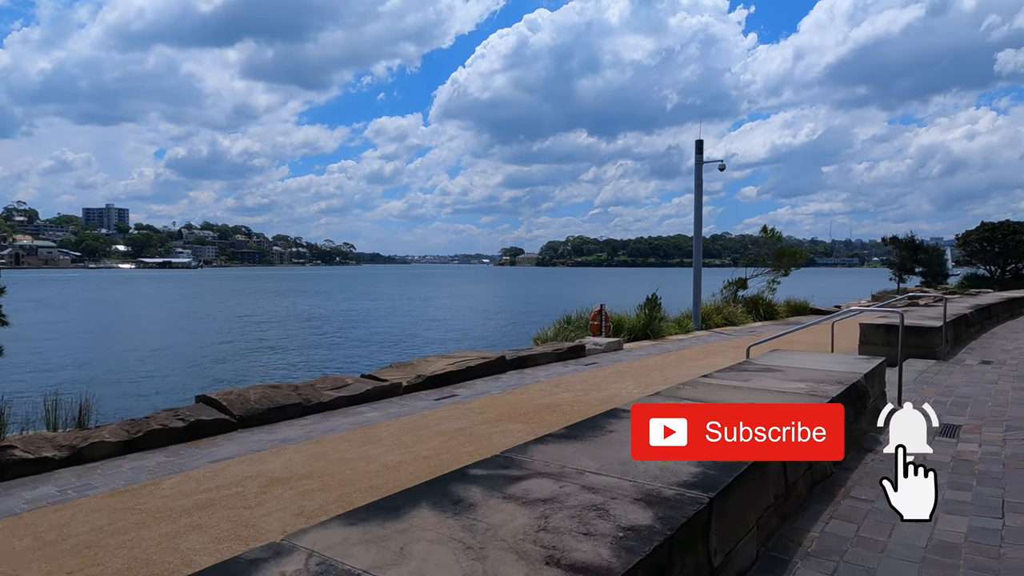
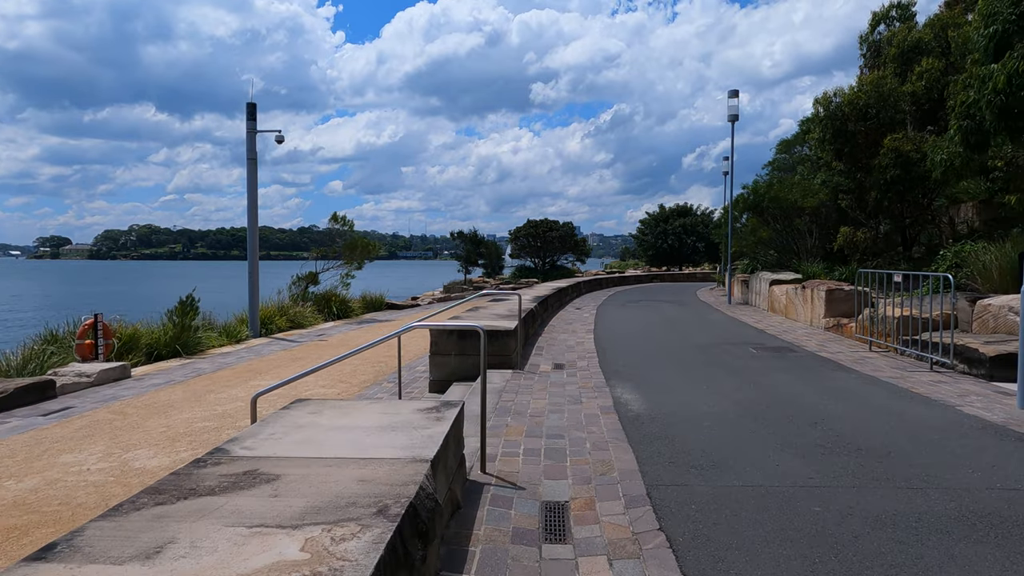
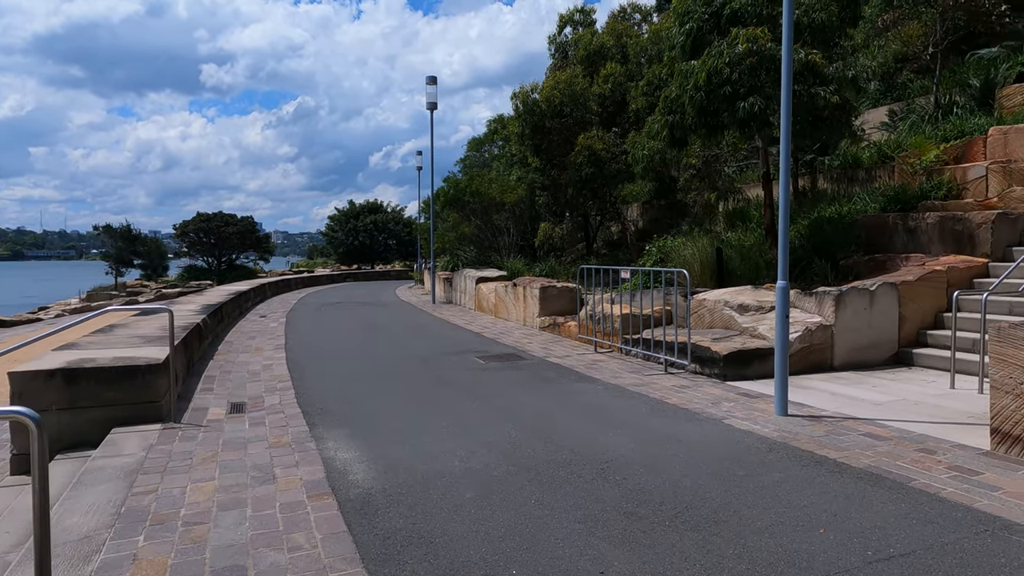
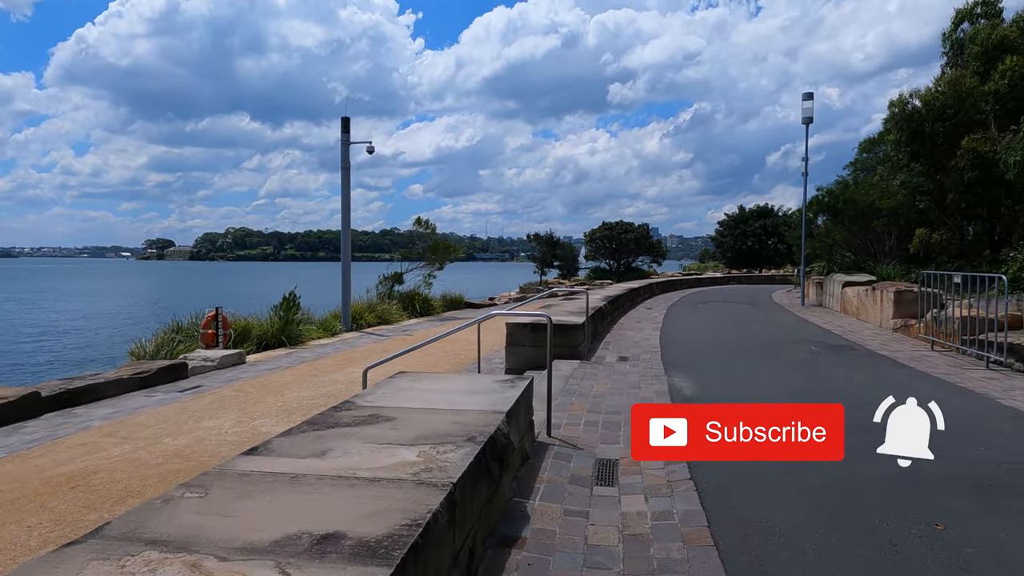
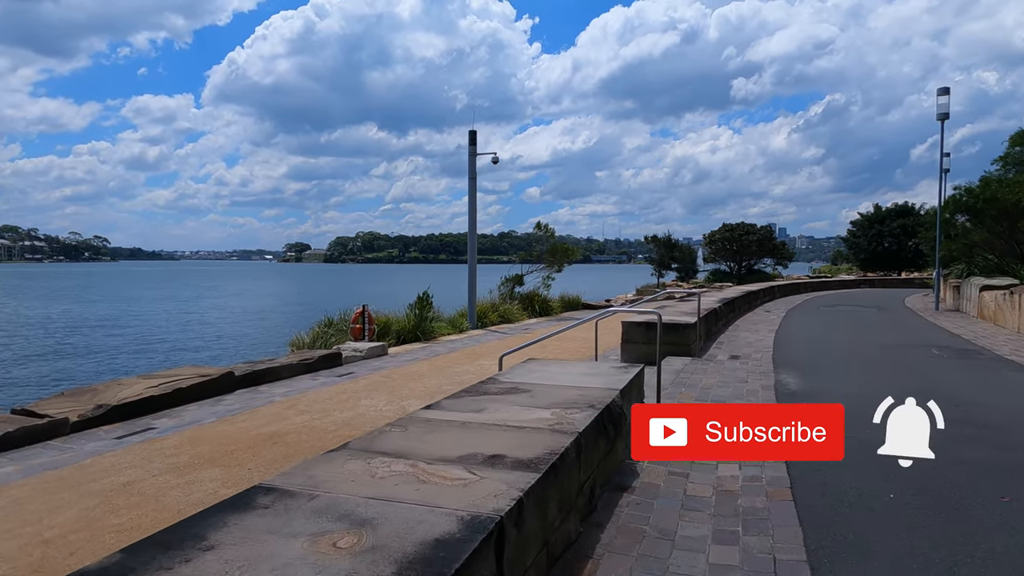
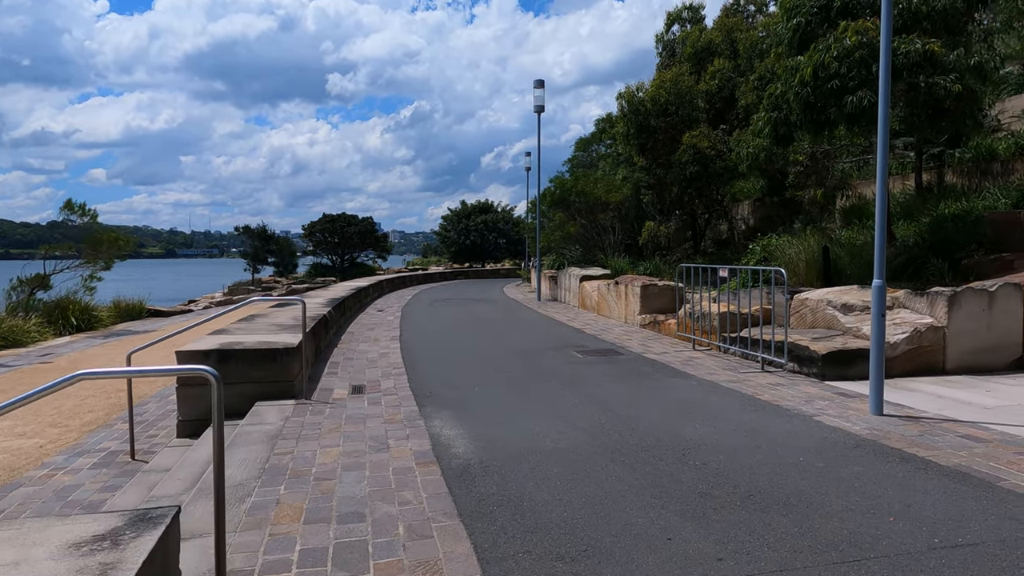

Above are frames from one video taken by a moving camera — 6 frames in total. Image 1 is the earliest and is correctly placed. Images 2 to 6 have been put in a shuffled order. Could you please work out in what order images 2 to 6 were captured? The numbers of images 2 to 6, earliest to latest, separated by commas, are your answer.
5, 4, 2, 6, 3
